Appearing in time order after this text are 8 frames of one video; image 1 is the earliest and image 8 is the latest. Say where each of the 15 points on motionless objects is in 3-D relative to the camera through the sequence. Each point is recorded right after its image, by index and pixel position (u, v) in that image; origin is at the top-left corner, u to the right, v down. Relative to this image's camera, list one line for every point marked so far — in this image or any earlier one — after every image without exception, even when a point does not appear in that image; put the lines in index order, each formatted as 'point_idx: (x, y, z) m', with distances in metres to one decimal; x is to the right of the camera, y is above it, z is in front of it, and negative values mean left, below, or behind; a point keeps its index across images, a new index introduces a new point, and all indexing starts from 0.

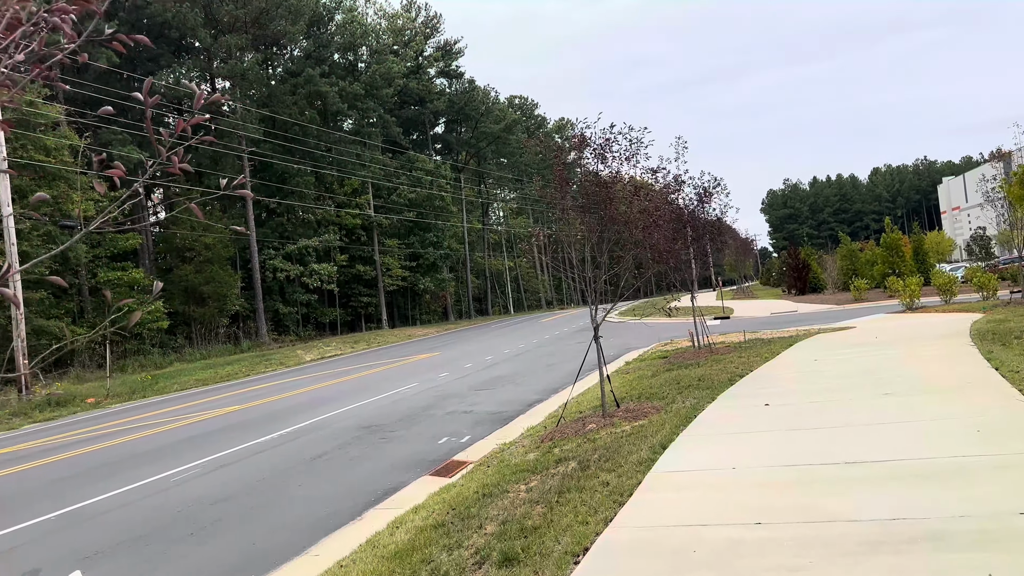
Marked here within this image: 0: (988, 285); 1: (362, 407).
0: (+10.8, +0.1, +18.8) m
1: (-2.0, -1.7, +11.1) m
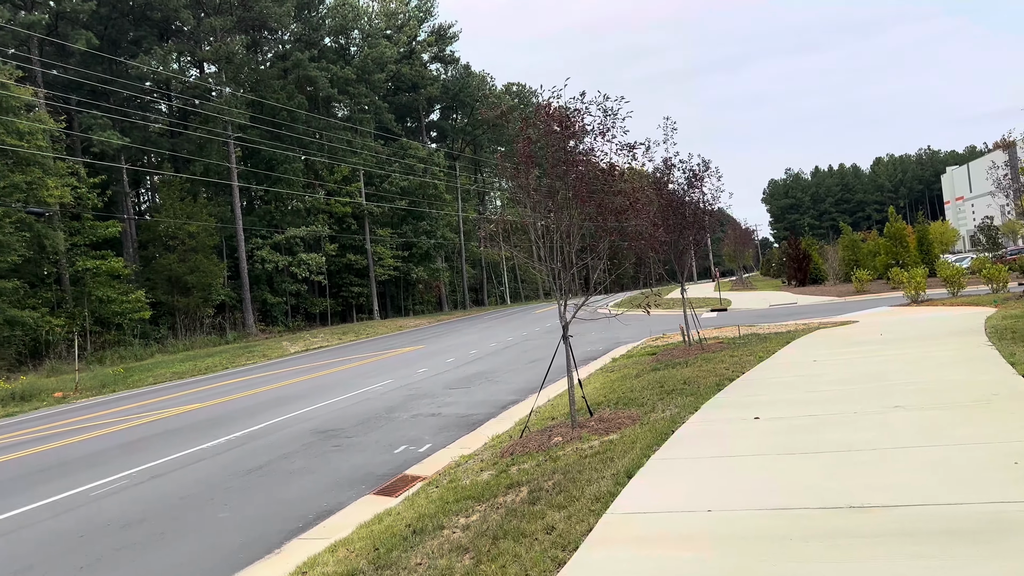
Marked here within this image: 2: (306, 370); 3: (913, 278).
0: (+10.5, +0.3, +17.9) m
1: (-2.4, -1.6, +10.3) m
2: (-4.8, -1.9, +19.3) m
3: (+8.9, +0.2, +18.5) m
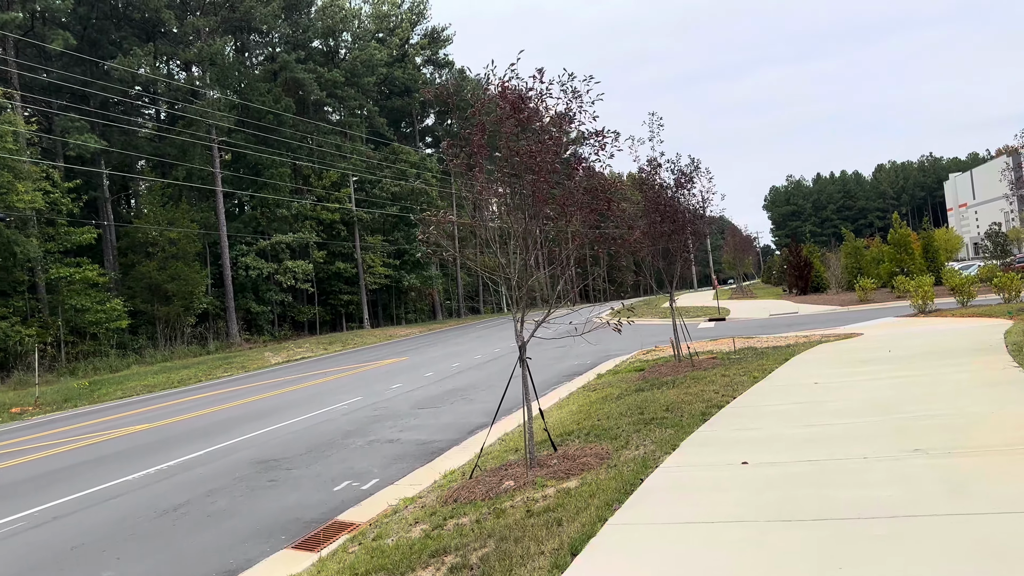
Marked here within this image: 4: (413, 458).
0: (+10.2, +0.1, +16.9) m
1: (-2.7, -1.7, +9.3) m
2: (-5.2, -2.1, +18.4) m
3: (+8.6, 0.0, +17.5) m
4: (-0.9, -1.6, +7.6) m
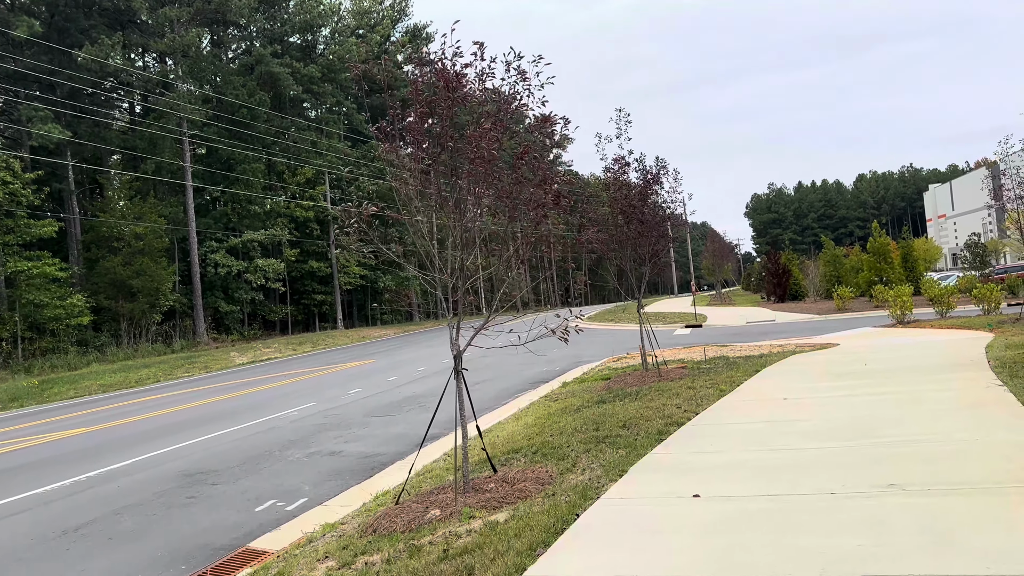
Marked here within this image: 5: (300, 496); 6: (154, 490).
0: (+9.6, -0.2, +16.6) m
1: (-3.2, -1.7, +8.7) m
2: (-5.8, -2.1, +17.7) m
3: (+8.0, -0.2, +17.1) m
4: (-1.4, -1.6, +7.0) m
5: (-1.6, -1.6, +6.3) m
6: (-2.9, -1.7, +6.9) m
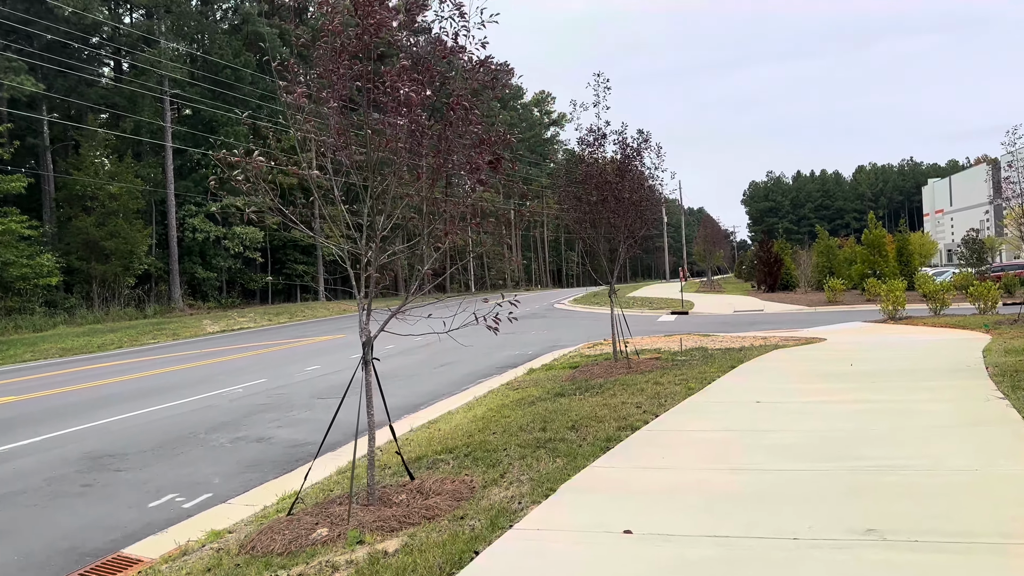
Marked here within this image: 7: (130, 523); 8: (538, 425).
0: (+9.1, -0.1, +15.9) m
1: (-3.7, -1.3, +7.9) m
2: (-6.4, -1.4, +16.9) m
3: (+7.5, 0.0, +16.4) m
4: (-1.8, -1.3, +6.2) m
5: (-2.1, -1.4, +5.6) m
6: (-3.4, -1.4, +6.1) m
7: (-2.3, -1.4, +5.0) m
8: (+0.2, -0.9, +5.7) m
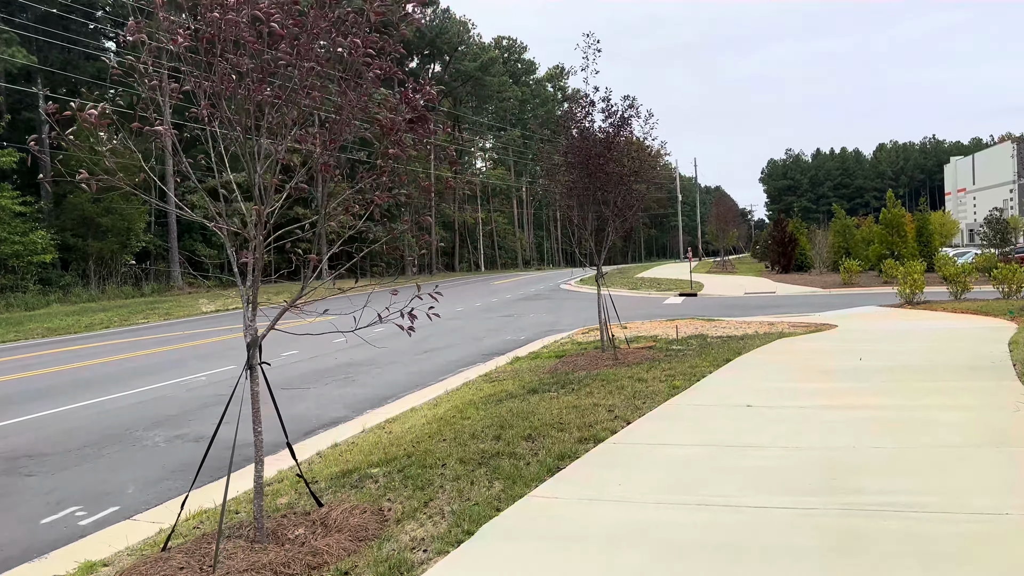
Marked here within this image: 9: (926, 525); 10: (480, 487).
0: (+9.0, +0.2, +14.9) m
1: (-3.9, -1.2, +7.3) m
2: (-6.4, -1.0, +16.3) m
3: (+7.4, +0.3, +15.5) m
4: (-2.1, -1.2, +5.6) m
5: (-2.4, -1.3, +4.9) m
6: (-3.7, -1.3, +5.5) m
7: (-2.6, -1.3, +4.3) m
8: (-0.1, -0.9, +5.0) m
9: (+1.4, -0.8, +2.8) m
10: (-0.1, -0.9, +3.6) m
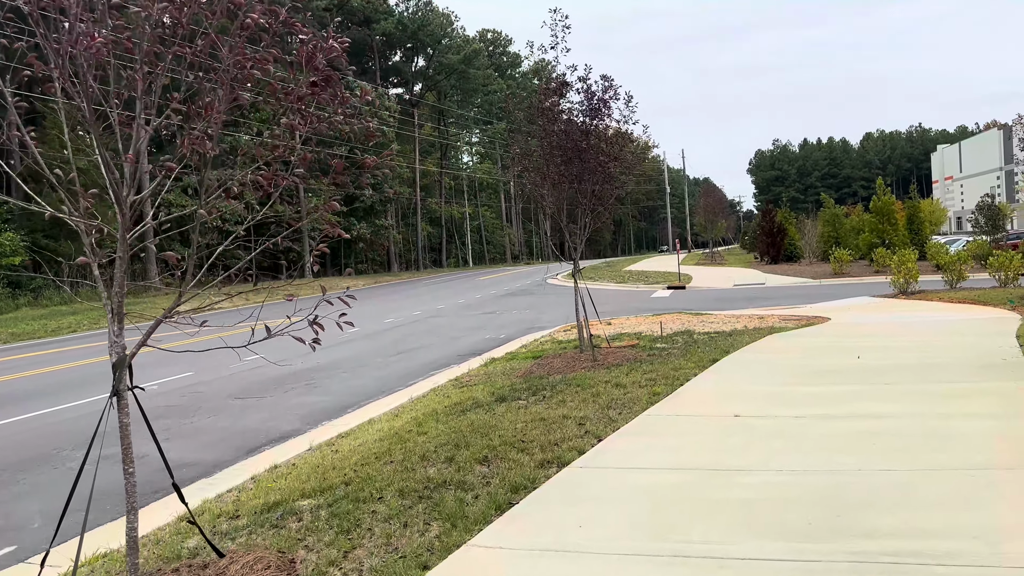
0: (+8.7, +0.4, +14.4) m
1: (-4.2, -1.2, +6.6) m
2: (-6.8, -1.0, +15.6) m
3: (+7.1, +0.5, +15.0) m
4: (-2.3, -1.3, +4.9) m
5: (-2.6, -1.3, +4.3) m
6: (-3.9, -1.3, +4.8) m
7: (-2.8, -1.4, +3.6) m
8: (-0.3, -0.9, +4.4) m
9: (+1.2, -0.8, +2.2) m
10: (-0.4, -0.9, +3.0) m
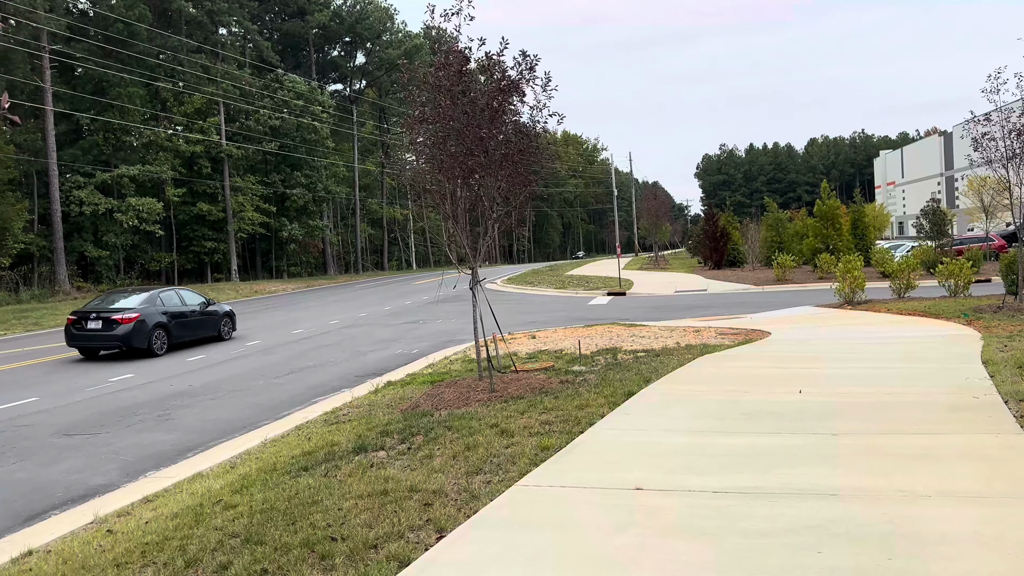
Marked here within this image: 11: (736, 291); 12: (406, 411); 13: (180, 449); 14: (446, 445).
0: (+7.4, +0.2, +13.7) m
1: (-5.0, -1.3, +5.1) m
2: (-8.1, -1.1, +14.0) m
3: (+5.7, +0.3, +14.1) m
4: (-3.0, -1.4, +3.5) m
5: (-3.3, -1.4, +2.9) m
6: (-4.6, -1.4, +3.3) m
7: (-3.5, -1.5, +2.2) m
8: (-1.0, -1.0, +3.1) m
9: (+0.6, -0.9, +1.0) m
10: (-1.0, -1.0, +1.8) m
11: (+5.3, -0.1, +19.6) m
12: (-0.8, -0.9, +6.0) m
13: (-2.4, -1.2, +6.1) m
14: (-0.4, -0.9, +4.5) m
